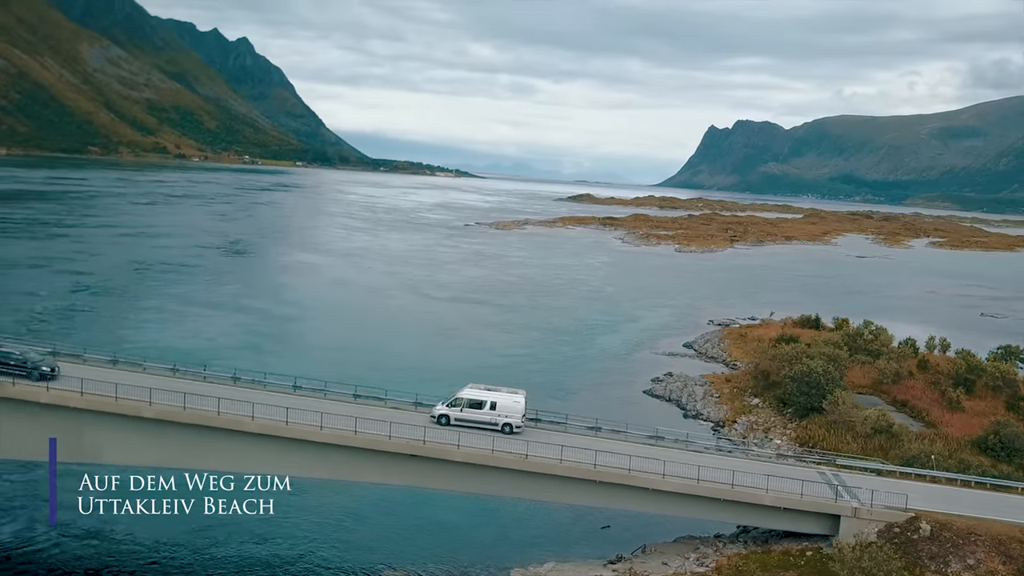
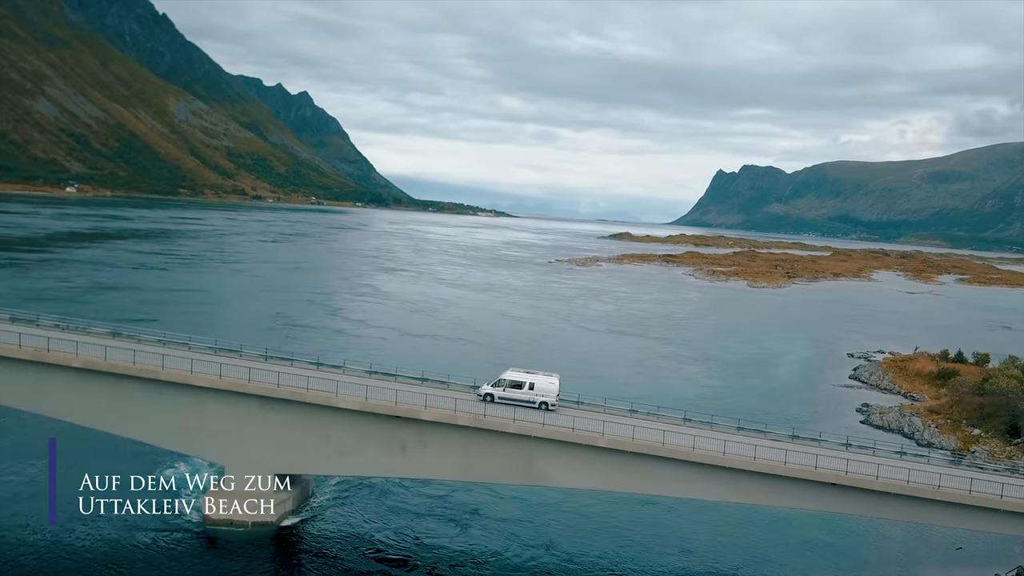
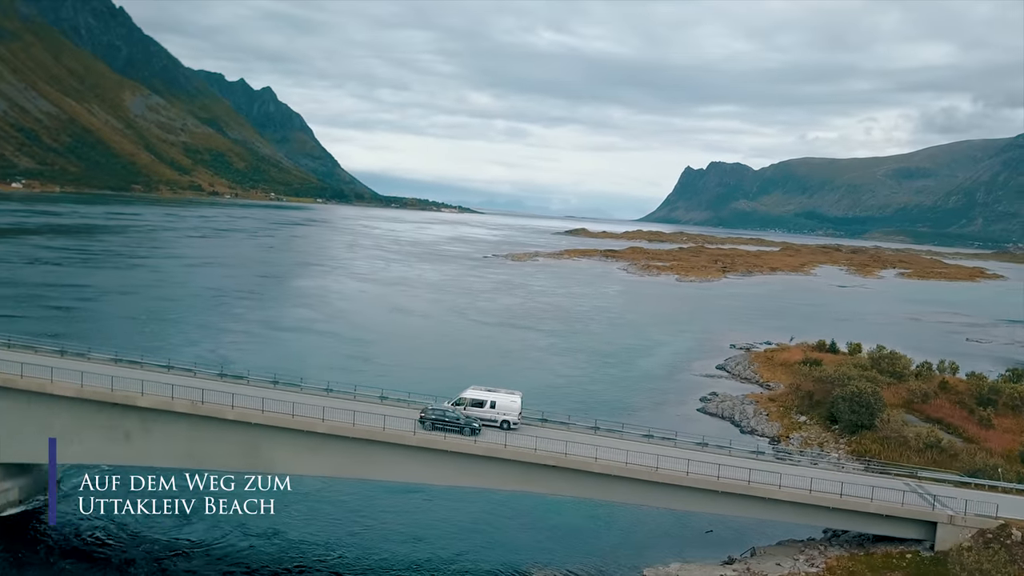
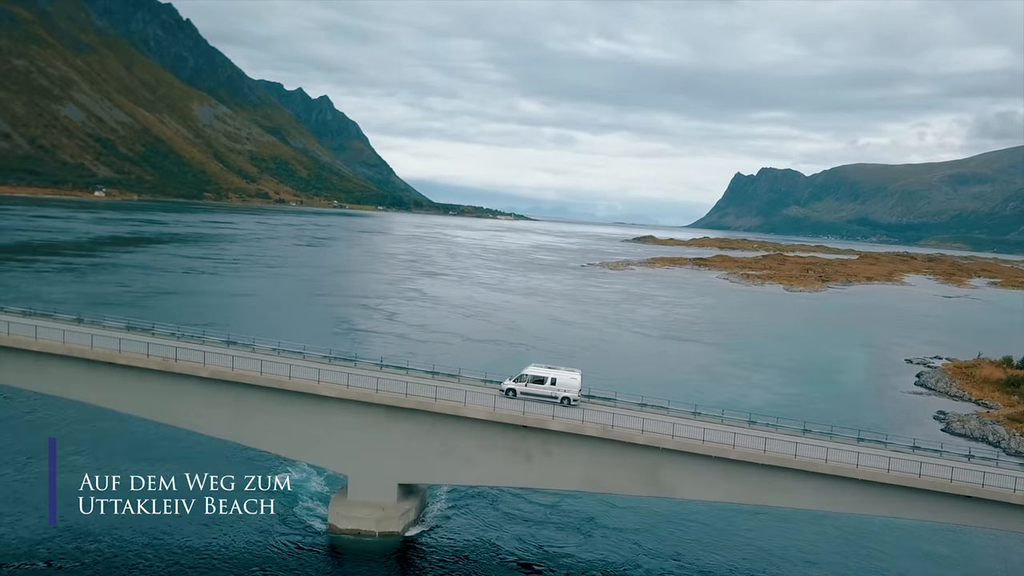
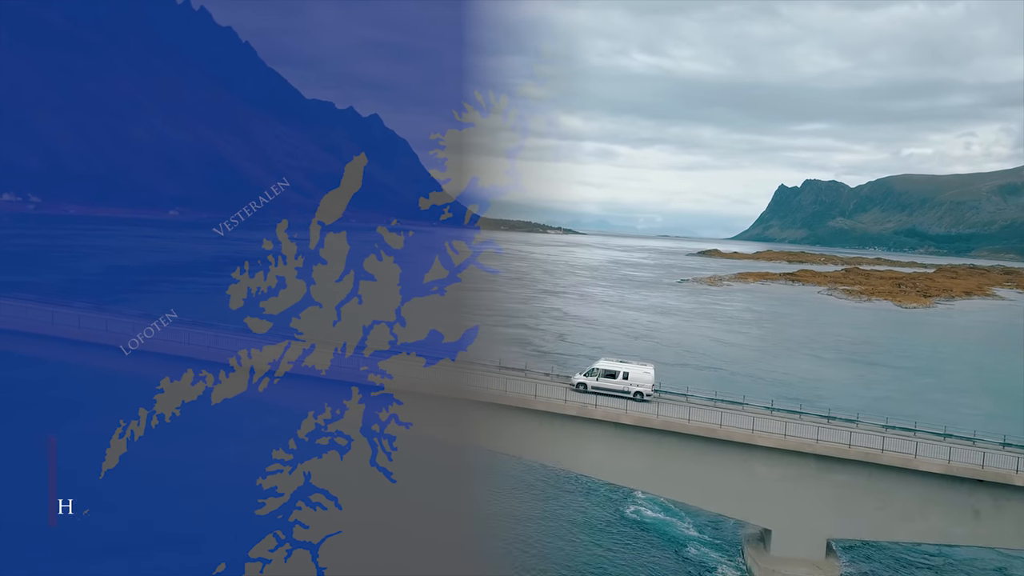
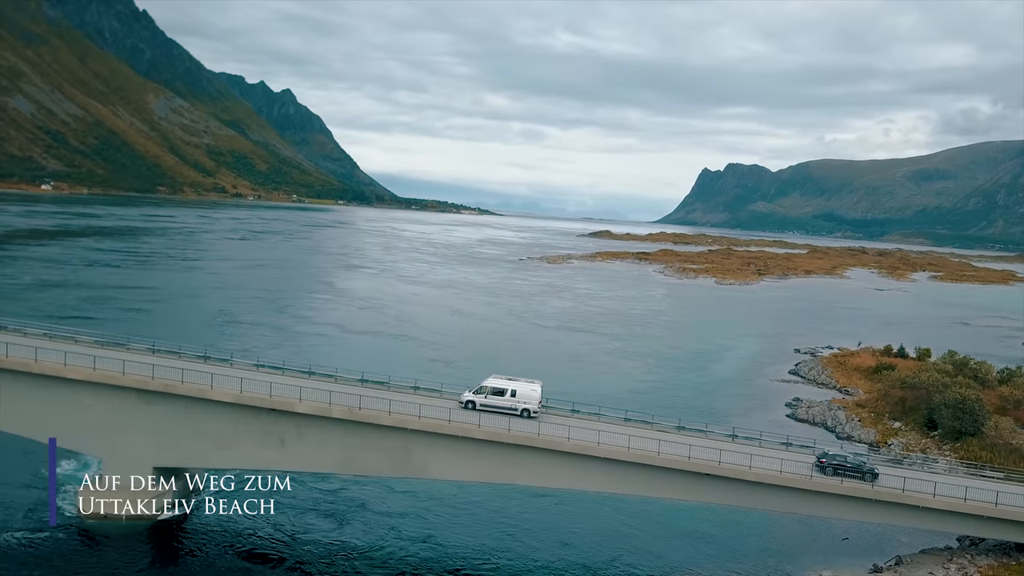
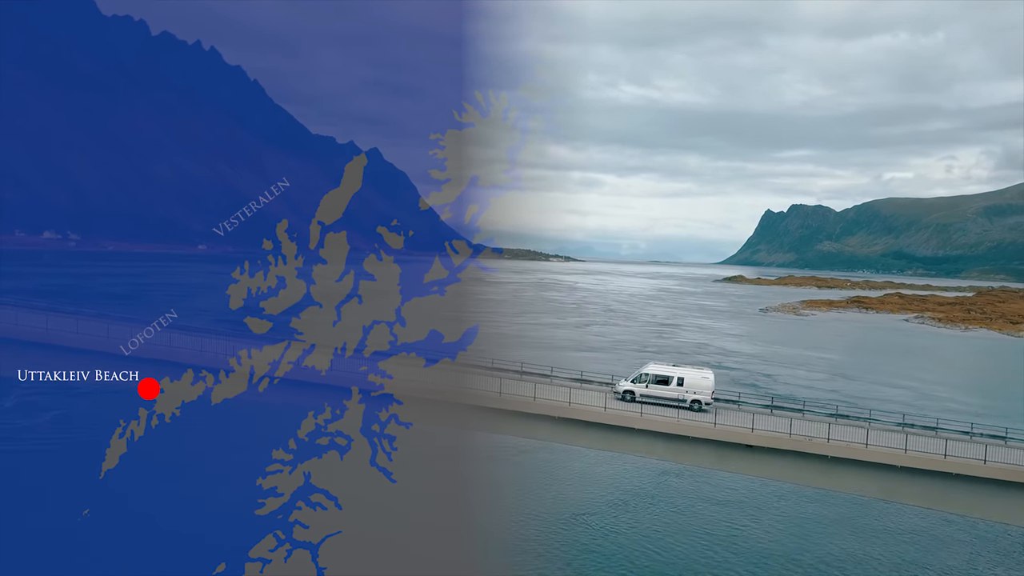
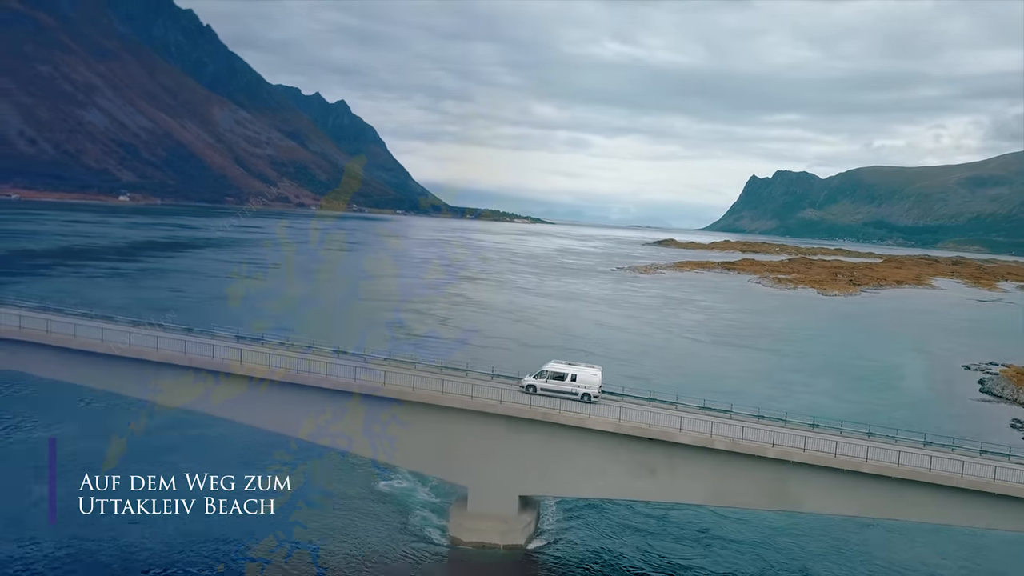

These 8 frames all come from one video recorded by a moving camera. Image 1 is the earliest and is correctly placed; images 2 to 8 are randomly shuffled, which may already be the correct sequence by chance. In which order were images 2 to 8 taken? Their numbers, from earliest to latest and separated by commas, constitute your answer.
3, 6, 2, 4, 8, 5, 7
